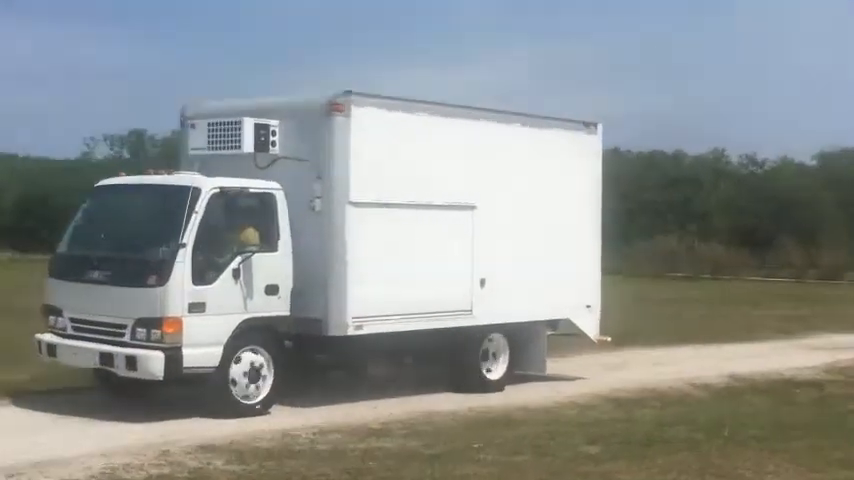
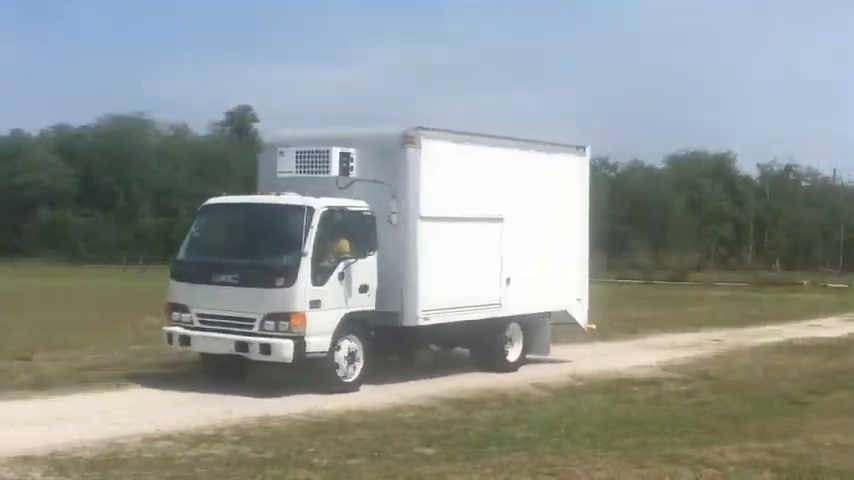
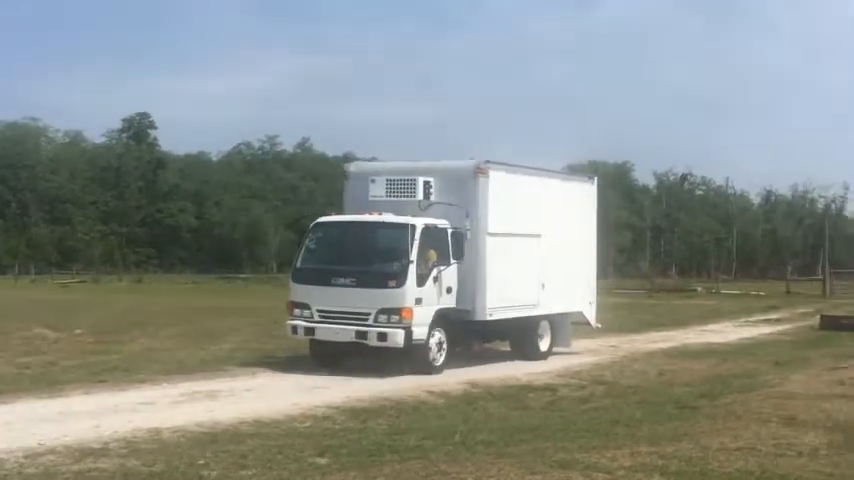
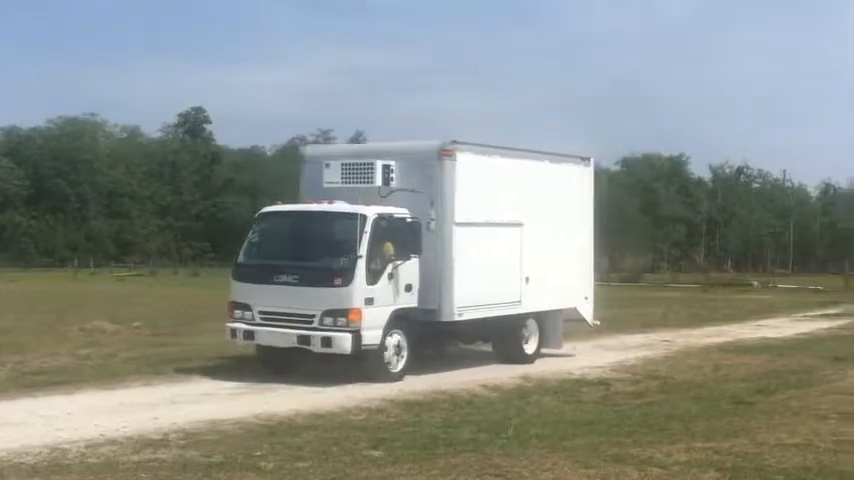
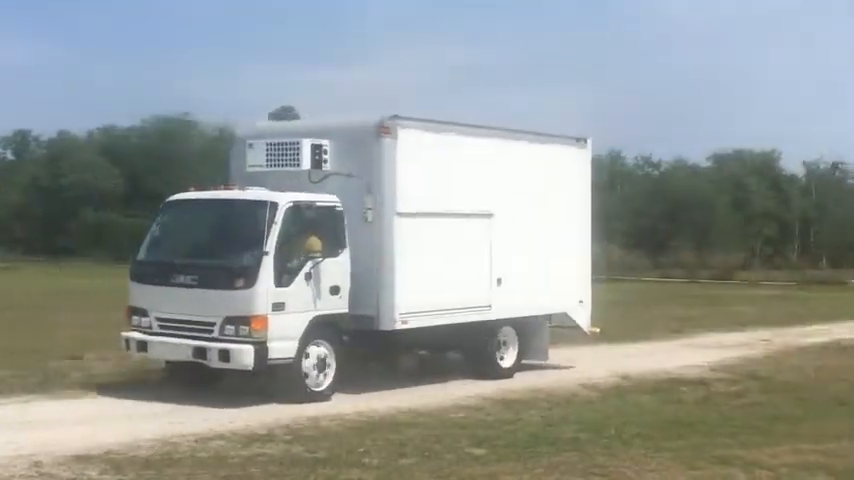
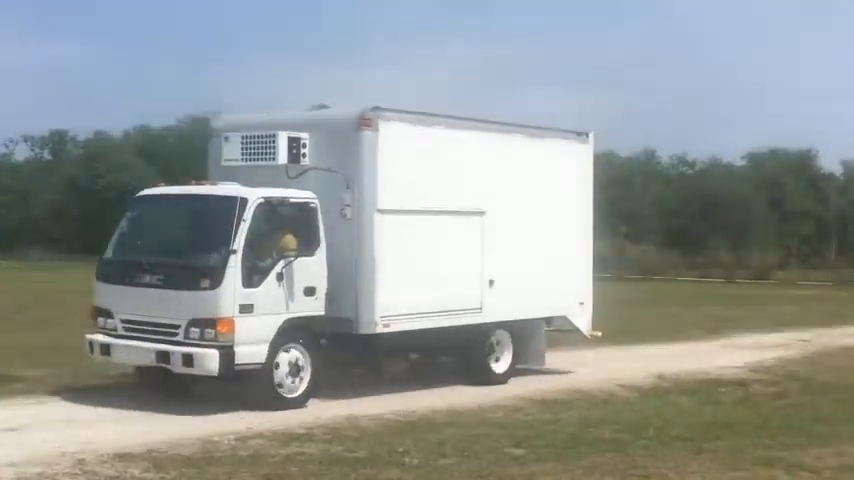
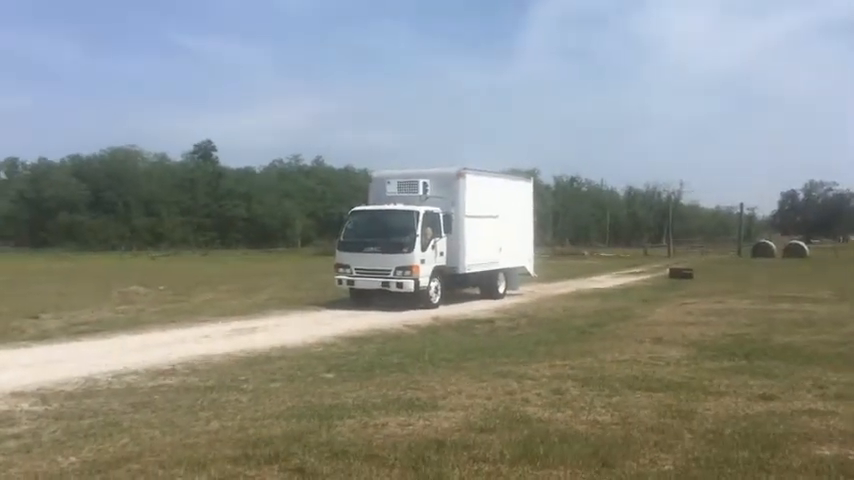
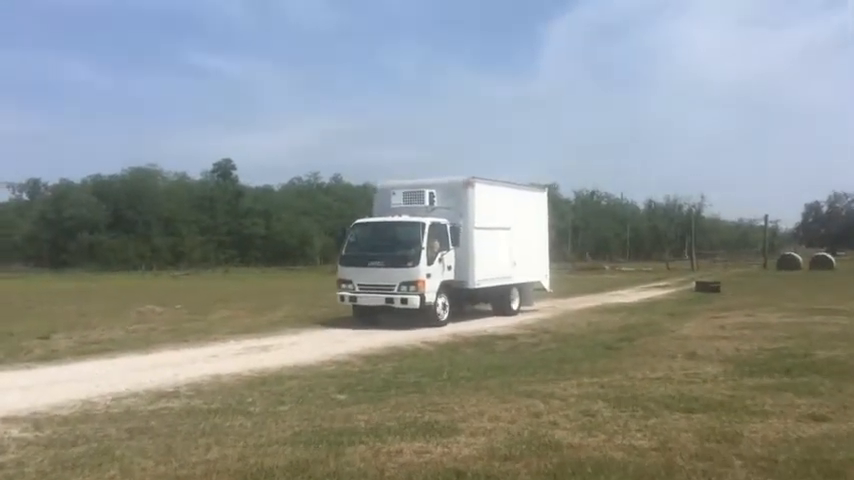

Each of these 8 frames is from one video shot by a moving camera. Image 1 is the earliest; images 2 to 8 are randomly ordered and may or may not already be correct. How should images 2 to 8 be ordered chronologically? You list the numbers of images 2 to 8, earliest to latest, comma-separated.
6, 5, 2, 4, 3, 7, 8
